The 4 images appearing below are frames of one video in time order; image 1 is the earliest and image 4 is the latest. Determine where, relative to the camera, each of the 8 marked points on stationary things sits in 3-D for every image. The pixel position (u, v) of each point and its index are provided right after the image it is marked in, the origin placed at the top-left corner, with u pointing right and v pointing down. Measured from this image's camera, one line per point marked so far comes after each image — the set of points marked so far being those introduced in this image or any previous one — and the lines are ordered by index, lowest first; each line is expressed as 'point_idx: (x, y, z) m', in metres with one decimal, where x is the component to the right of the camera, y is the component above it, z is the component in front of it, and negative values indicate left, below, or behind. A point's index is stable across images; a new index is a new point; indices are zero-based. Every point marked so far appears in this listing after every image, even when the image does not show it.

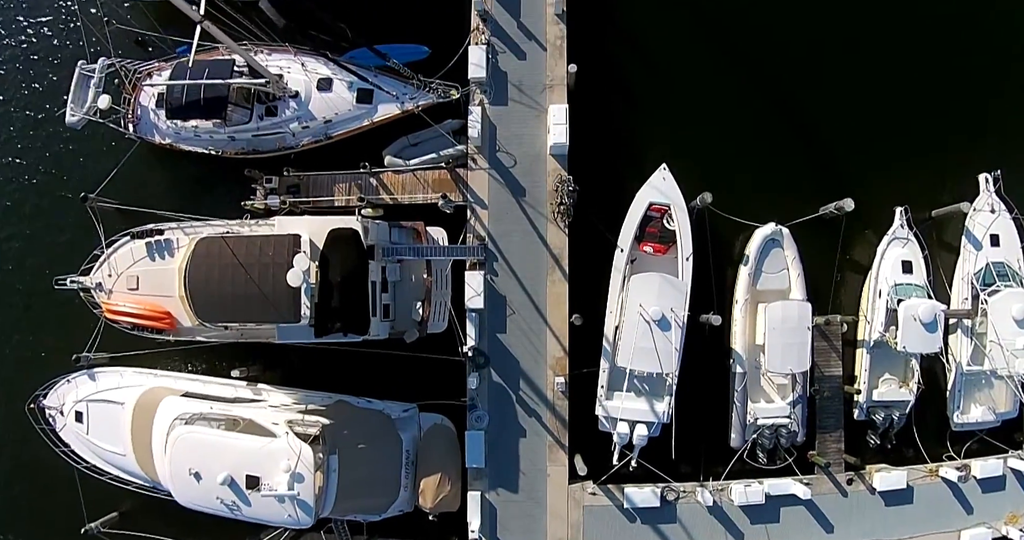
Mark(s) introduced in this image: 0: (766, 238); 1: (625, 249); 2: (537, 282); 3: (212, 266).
0: (+5.1, +0.6, +20.0) m
1: (+2.2, +0.4, +19.7) m
2: (+0.5, -0.2, +19.9) m
3: (-5.7, +0.1, +18.9) m
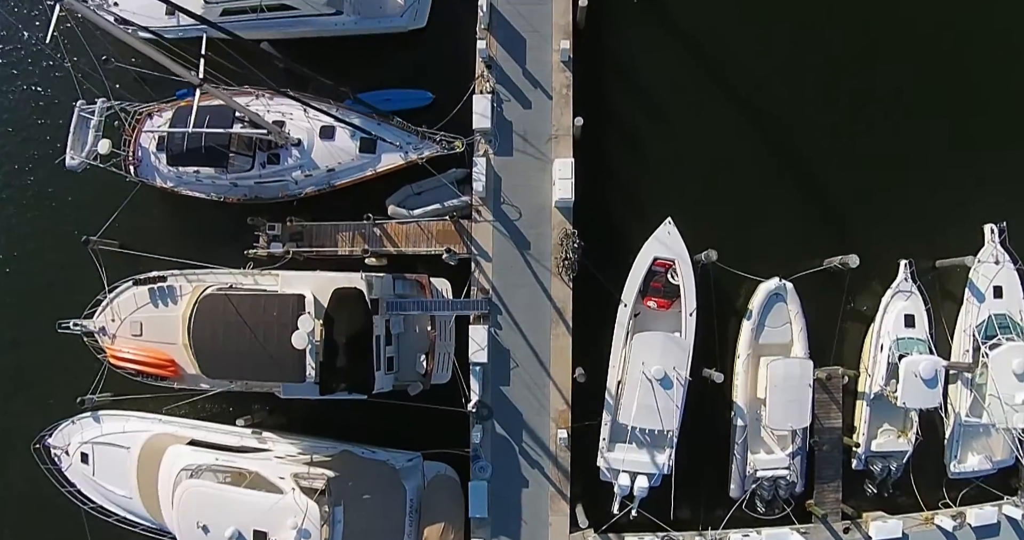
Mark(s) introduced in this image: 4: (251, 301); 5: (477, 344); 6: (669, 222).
0: (+5.2, -0.5, +20.0) m
1: (+2.3, -0.7, +19.7) m
2: (+0.6, -1.3, +20.0) m
3: (-5.6, -1.0, +18.9) m
4: (-4.9, -0.6, +18.9) m
5: (-0.7, -1.5, +19.7) m
6: (+3.1, +0.9, +20.1) m
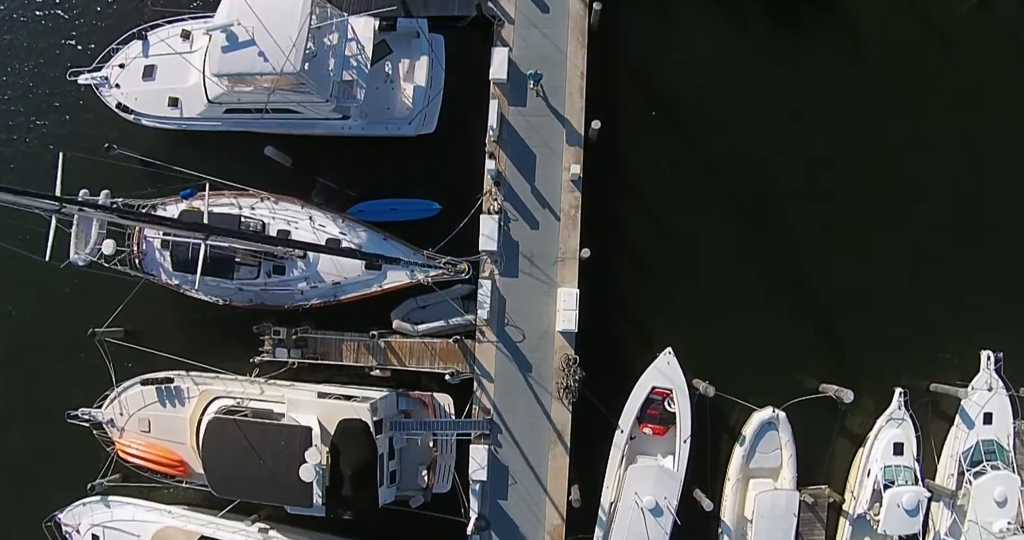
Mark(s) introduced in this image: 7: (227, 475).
0: (+5.2, -3.2, +20.5) m
1: (+2.3, -3.3, +20.2) m
2: (+0.6, -3.8, +20.5) m
3: (-5.6, -3.5, +19.4) m
4: (-4.9, -3.1, +19.3) m
5: (-0.7, -4.0, +20.3) m
6: (+3.2, -1.7, +20.4) m
7: (-5.6, -4.0, +19.4) m
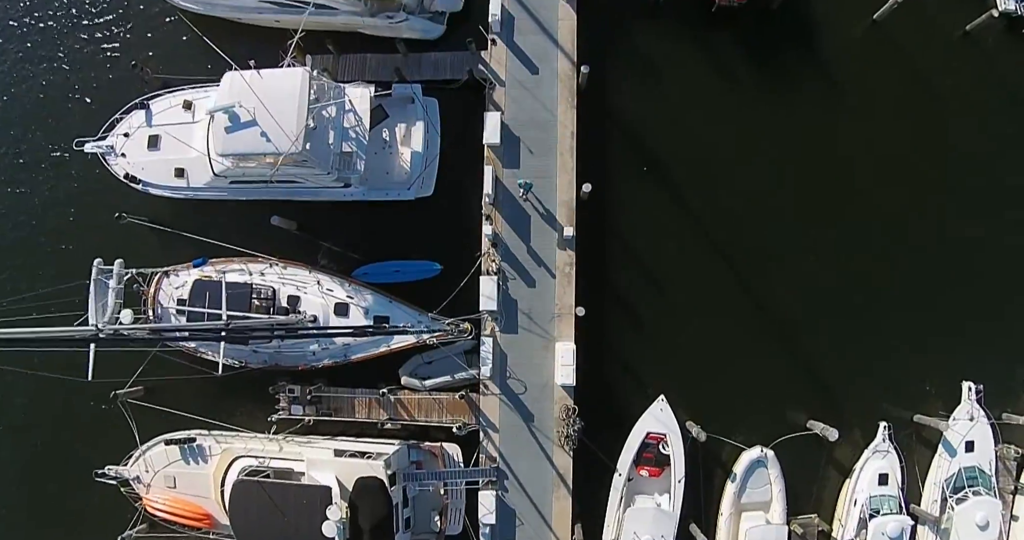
0: (+5.3, -4.2, +21.7) m
1: (+2.4, -4.4, +21.4) m
2: (+0.7, -5.0, +21.8) m
3: (-5.5, -5.0, +20.6) m
4: (-4.8, -4.5, +20.5) m
5: (-0.6, -5.2, +21.6) m
6: (+3.2, -2.8, +21.5) m
7: (-5.4, -5.5, +20.7) m
